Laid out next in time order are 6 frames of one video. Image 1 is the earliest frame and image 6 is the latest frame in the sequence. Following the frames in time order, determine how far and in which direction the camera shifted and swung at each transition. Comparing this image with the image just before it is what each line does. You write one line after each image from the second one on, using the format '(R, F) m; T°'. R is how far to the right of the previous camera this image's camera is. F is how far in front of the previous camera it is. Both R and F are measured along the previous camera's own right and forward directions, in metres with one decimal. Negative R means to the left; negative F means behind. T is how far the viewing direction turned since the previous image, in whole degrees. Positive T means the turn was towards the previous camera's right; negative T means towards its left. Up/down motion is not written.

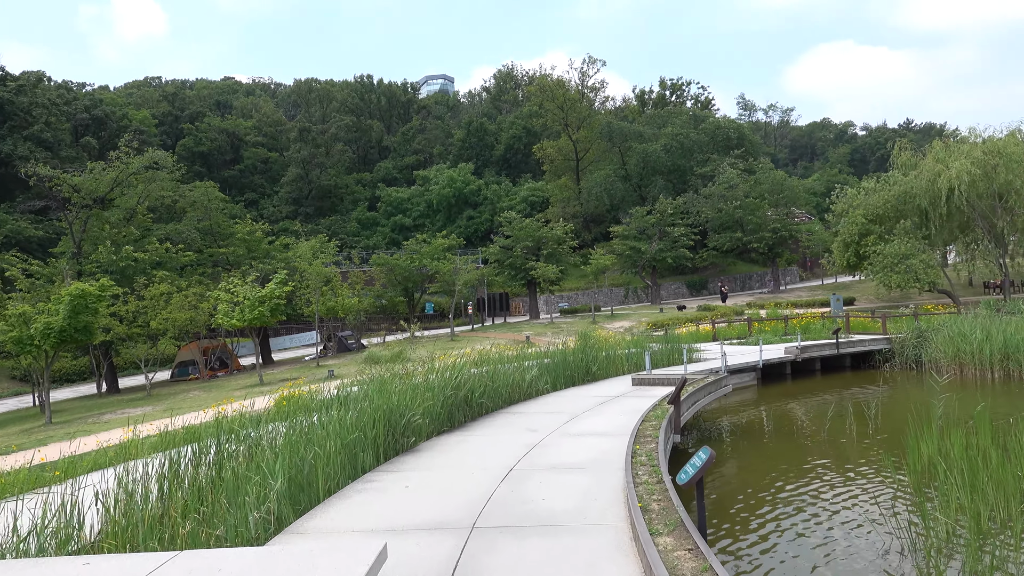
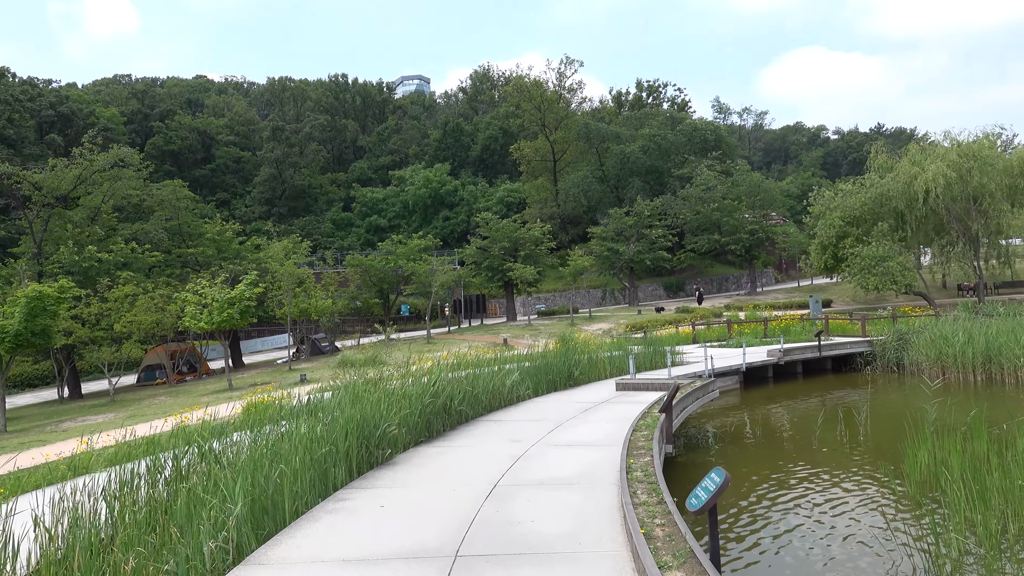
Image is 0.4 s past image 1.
(-0.1, +0.4) m; +2°
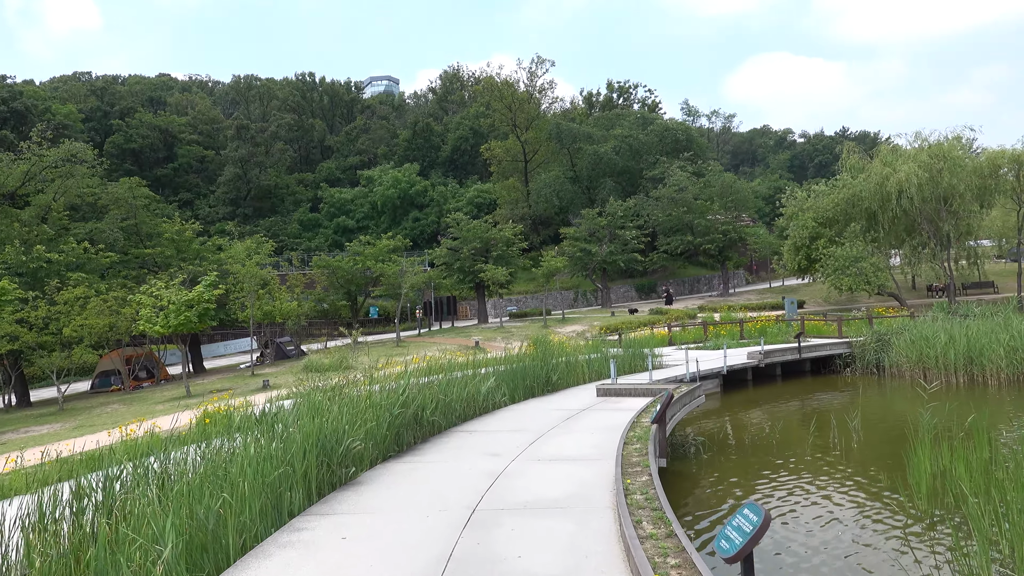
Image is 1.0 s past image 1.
(-0.1, +0.6) m; +2°
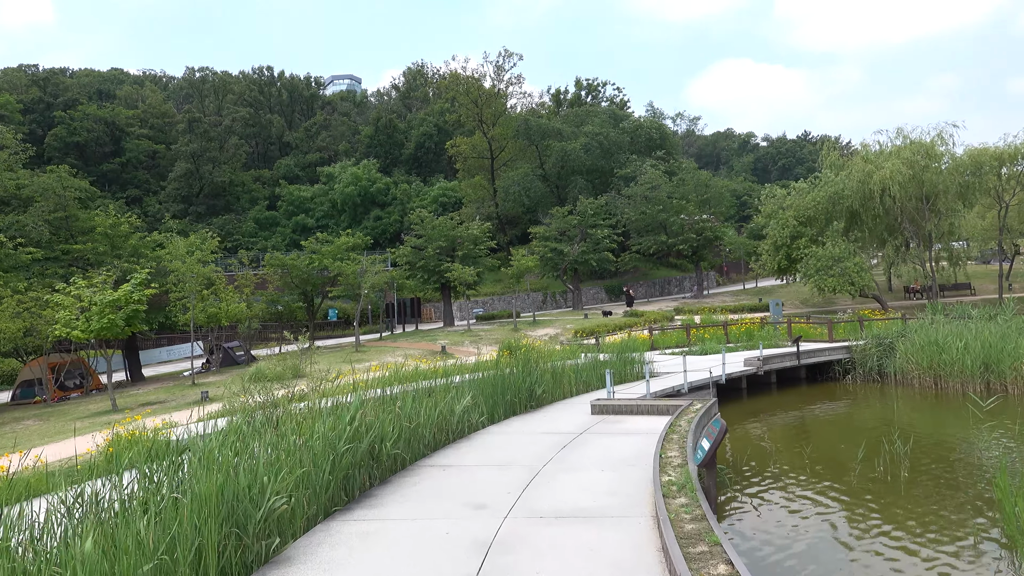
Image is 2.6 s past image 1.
(-0.2, +1.8) m; +3°
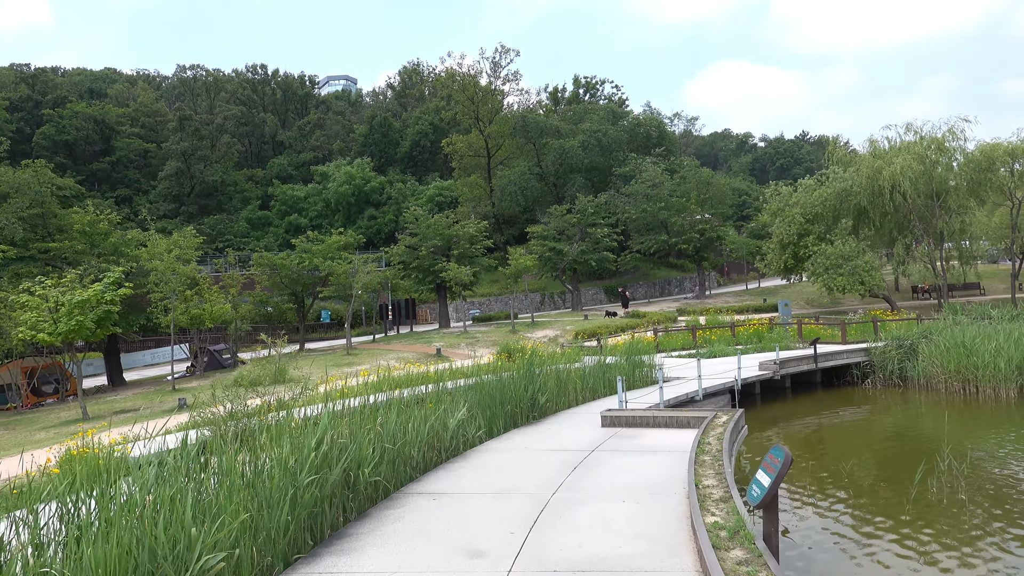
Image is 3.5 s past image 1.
(0.0, +1.0) m; 0°
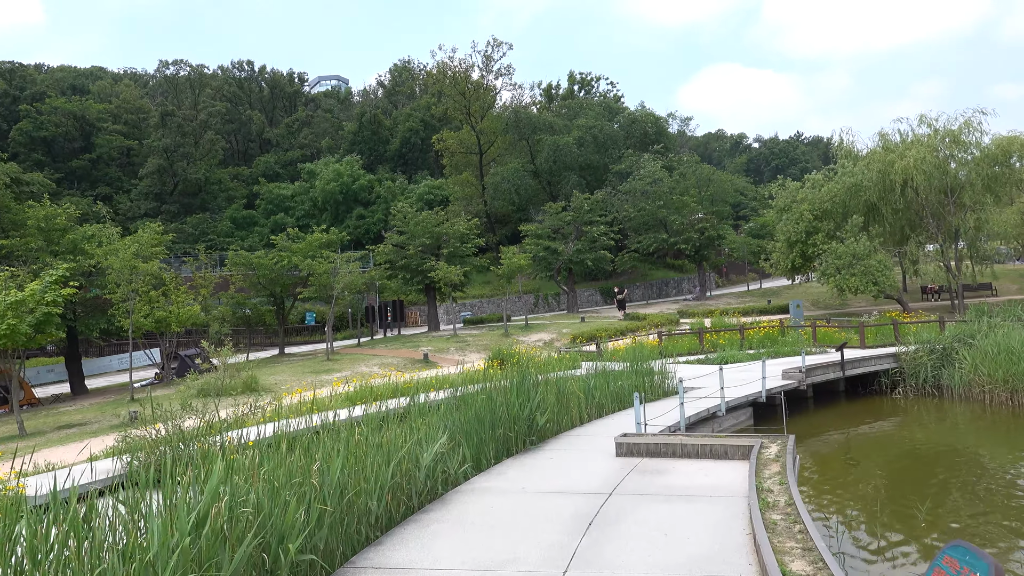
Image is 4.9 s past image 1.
(0.0, +1.6) m; +1°
